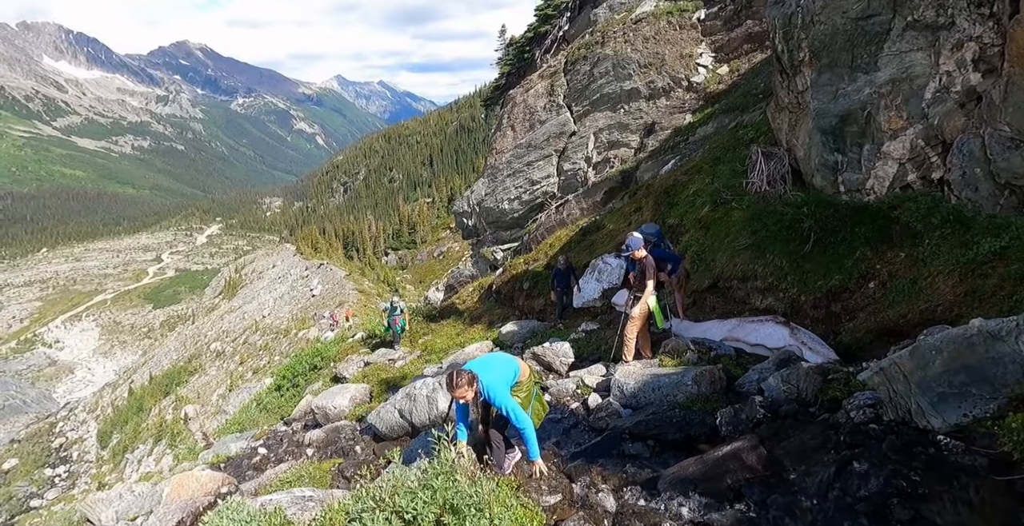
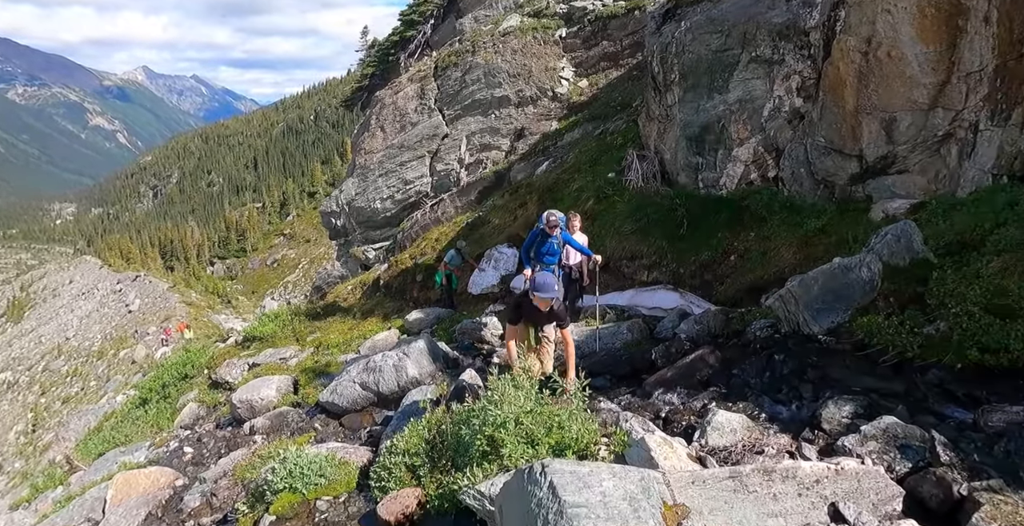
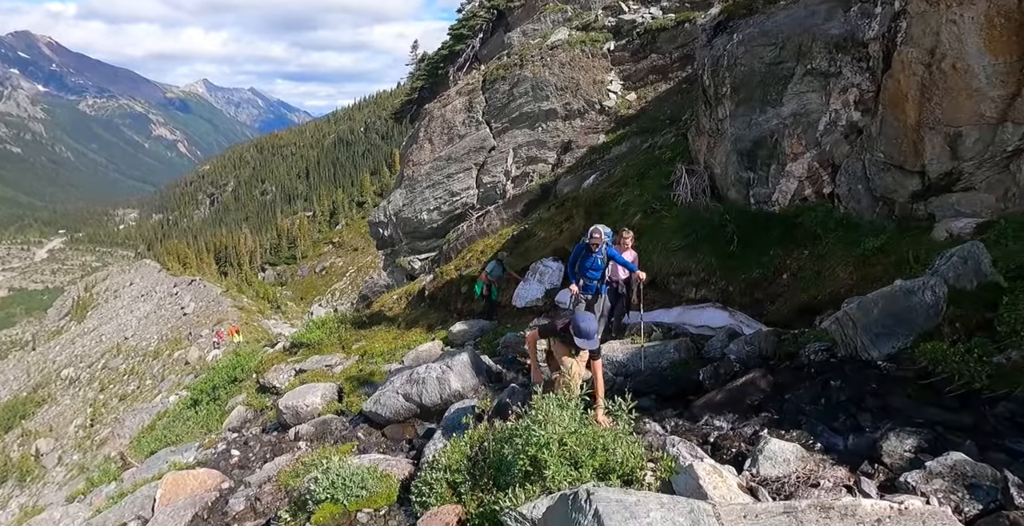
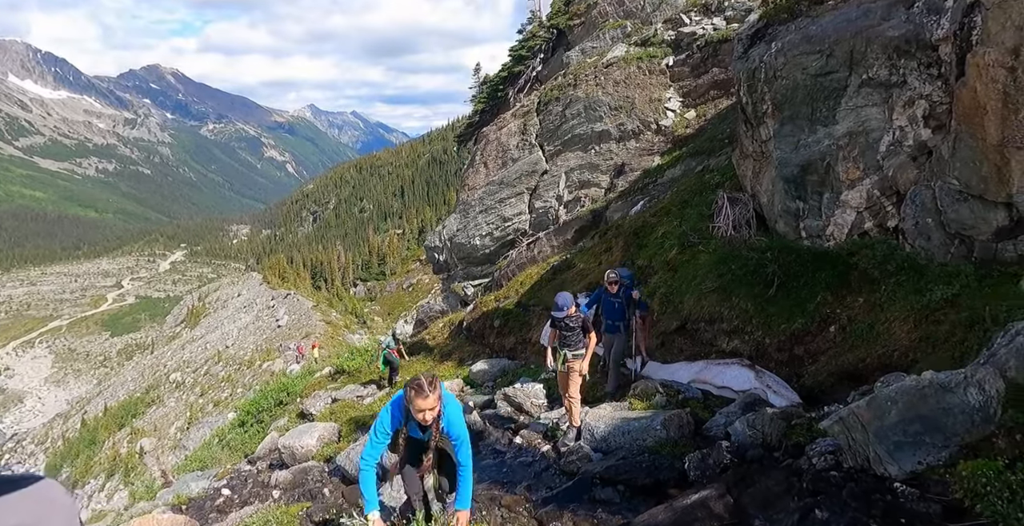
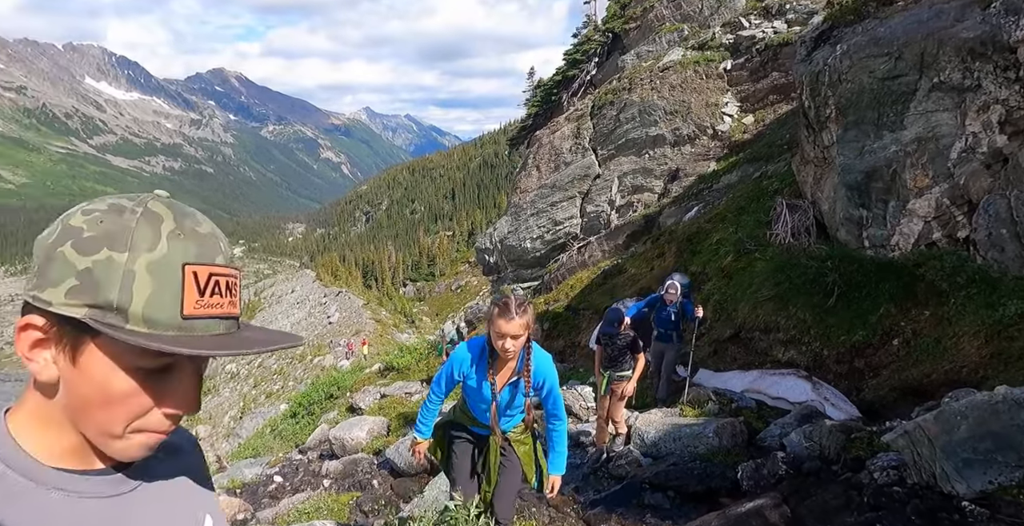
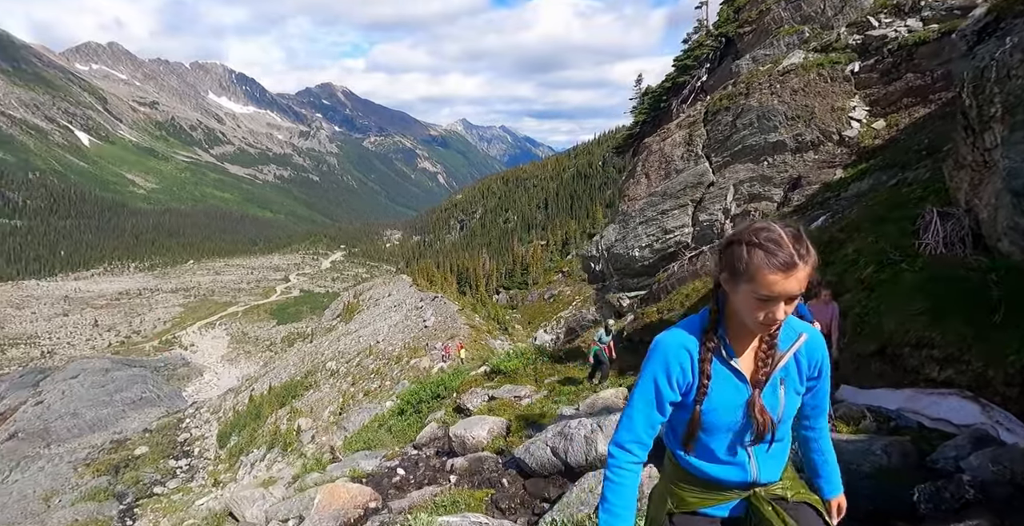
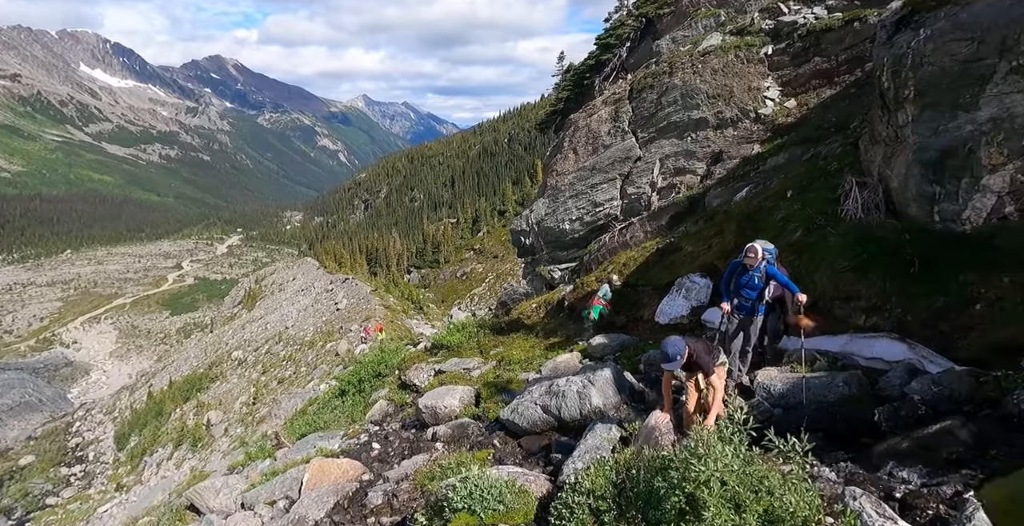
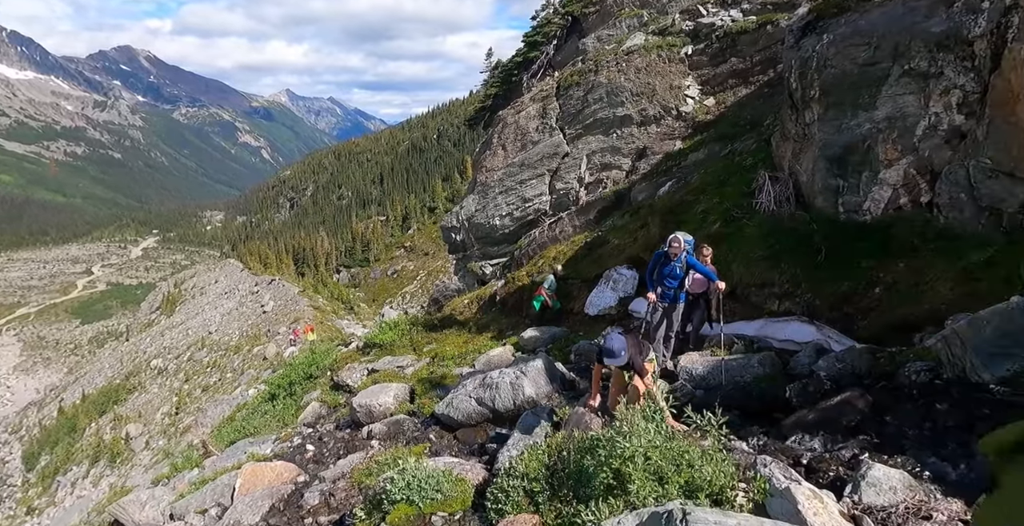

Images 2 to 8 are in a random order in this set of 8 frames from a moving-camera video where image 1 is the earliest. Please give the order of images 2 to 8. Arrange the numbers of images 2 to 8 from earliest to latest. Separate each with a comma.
4, 5, 6, 7, 8, 3, 2
